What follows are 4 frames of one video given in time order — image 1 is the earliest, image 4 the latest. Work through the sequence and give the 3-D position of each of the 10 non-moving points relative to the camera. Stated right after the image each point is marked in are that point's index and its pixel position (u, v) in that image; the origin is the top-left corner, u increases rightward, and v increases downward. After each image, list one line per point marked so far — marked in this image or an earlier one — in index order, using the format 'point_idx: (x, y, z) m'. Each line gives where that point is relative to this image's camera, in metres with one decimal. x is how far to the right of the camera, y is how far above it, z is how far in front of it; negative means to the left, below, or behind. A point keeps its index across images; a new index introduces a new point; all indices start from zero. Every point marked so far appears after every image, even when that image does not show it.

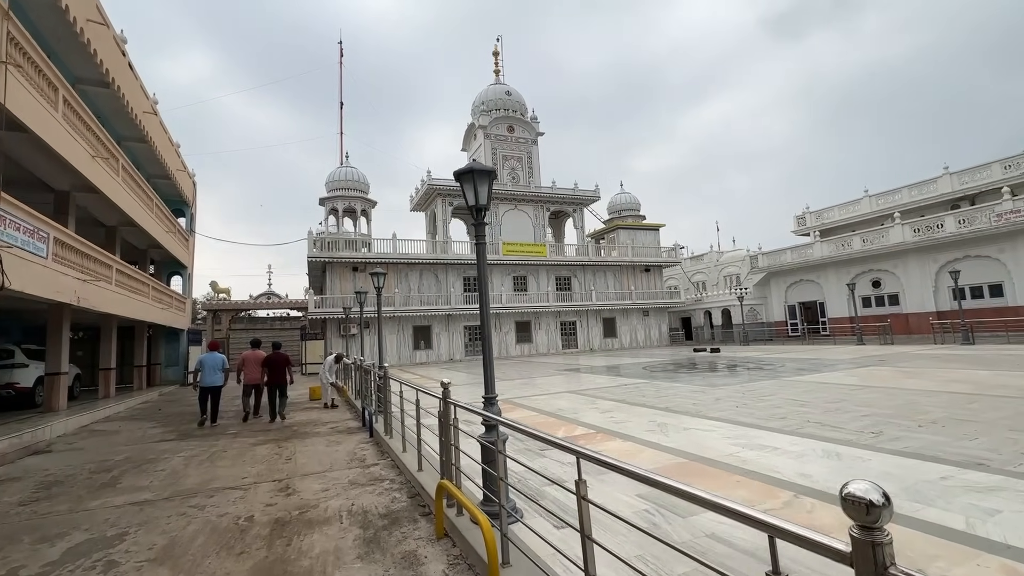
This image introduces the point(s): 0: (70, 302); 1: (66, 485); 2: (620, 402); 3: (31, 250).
0: (-9.0, -0.3, +9.5) m
1: (-5.3, -2.3, +5.5) m
2: (+2.0, -2.1, +8.6) m
3: (-8.2, +0.7, +8.0) m
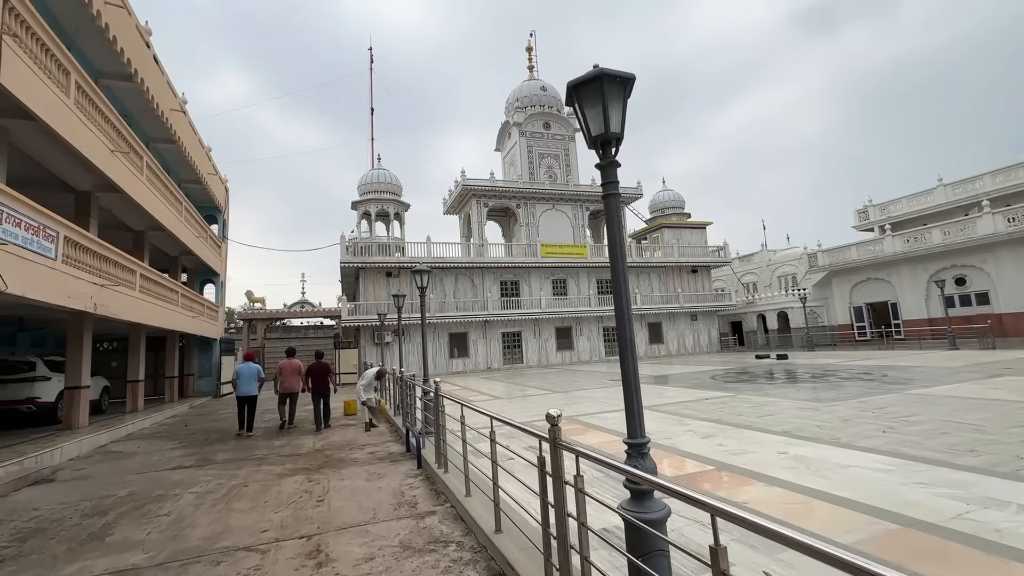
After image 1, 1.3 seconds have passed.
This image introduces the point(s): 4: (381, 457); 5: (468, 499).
0: (-7.9, -0.4, +8.6) m
1: (-4.3, -2.3, +4.3) m
2: (+3.1, -2.0, +7.0) m
3: (-7.2, +0.6, +7.0) m
4: (-1.9, -2.4, +6.7) m
5: (-0.4, -1.9, +4.2) m
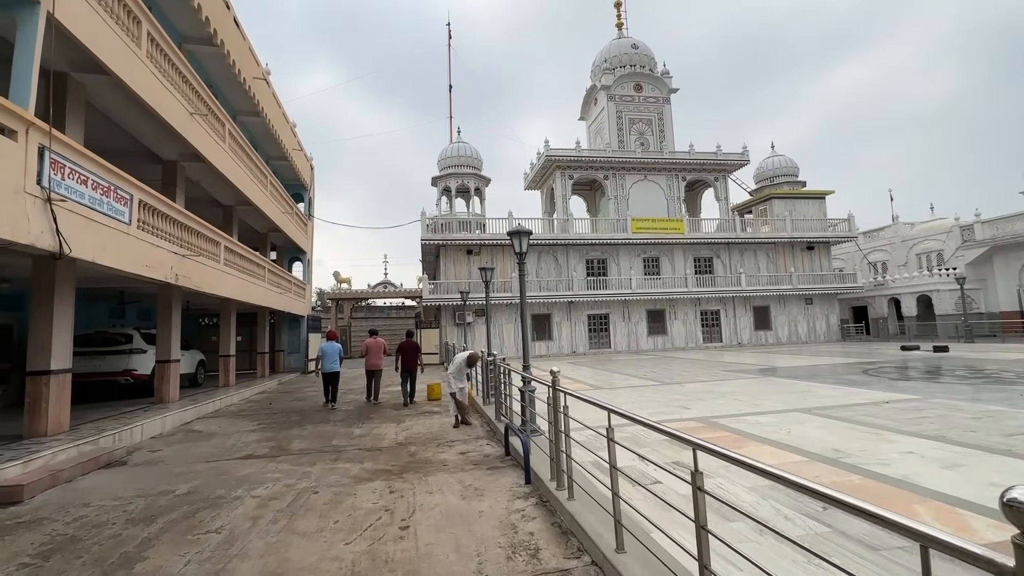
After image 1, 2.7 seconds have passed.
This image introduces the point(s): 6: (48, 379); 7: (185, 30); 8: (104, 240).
0: (-6.1, +0.2, +8.2) m
1: (-3.2, -2.0, +3.4) m
2: (+4.5, -1.6, +4.9) m
3: (-5.6, +1.1, +6.5) m
4: (-0.4, -2.0, +5.4) m
5: (+0.6, -1.6, +2.7) m
6: (-6.5, -1.3, +6.5) m
7: (-7.5, +5.9, +10.6) m
8: (-5.6, +0.7, +6.5) m
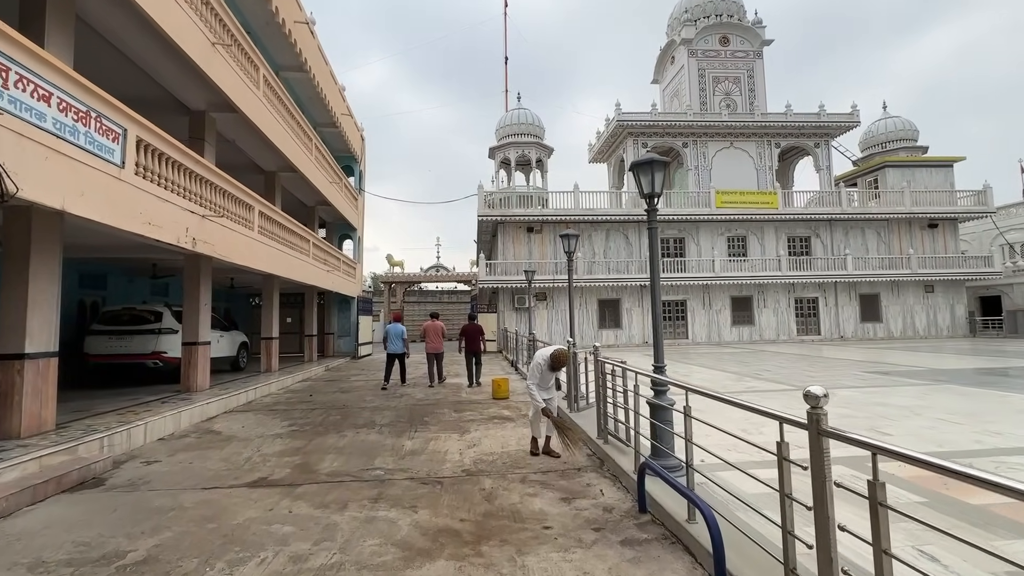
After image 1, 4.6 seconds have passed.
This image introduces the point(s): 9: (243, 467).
0: (-4.7, +0.6, +6.6) m
1: (-2.4, -1.6, +1.7) m
2: (+5.4, -1.3, +2.3) m
3: (-4.5, +1.5, +4.8) m
4: (+0.6, -1.6, +3.3) m
5: (+1.4, -1.3, +0.5) m
6: (-5.3, -0.8, +5.0) m
7: (-5.8, +6.5, +9.0) m
8: (-4.5, +1.1, +4.9) m
9: (-2.8, -1.8, +4.8) m
